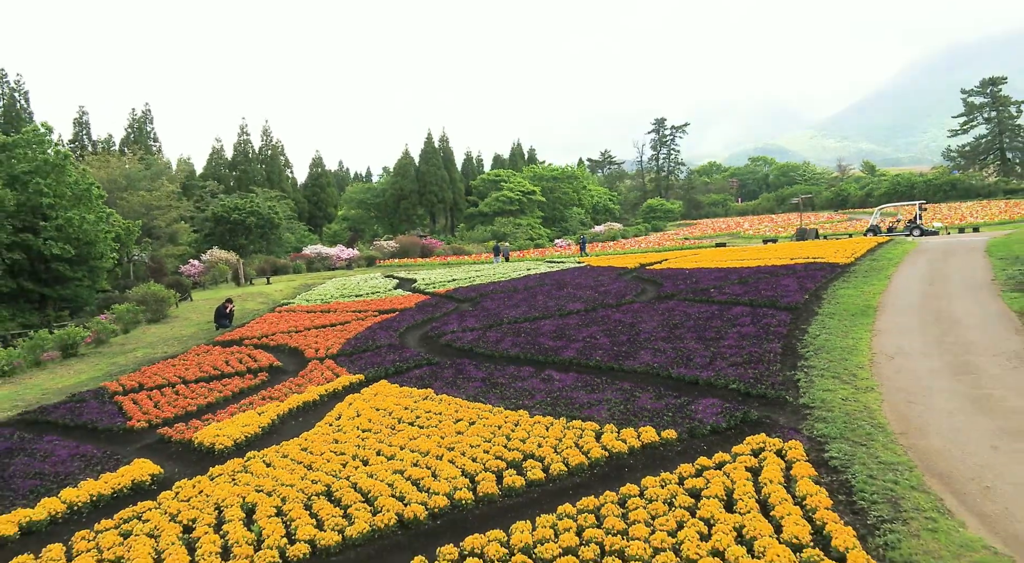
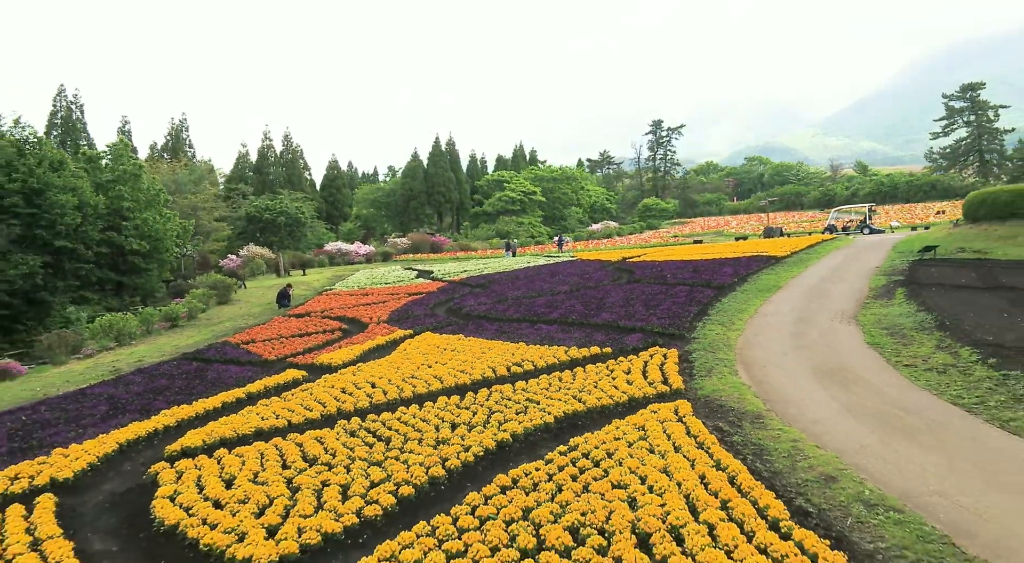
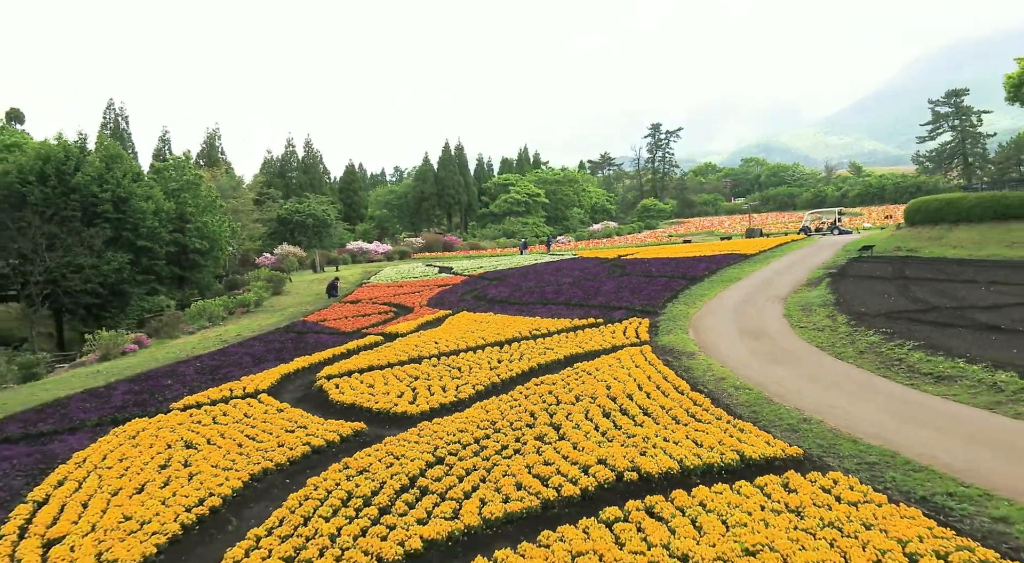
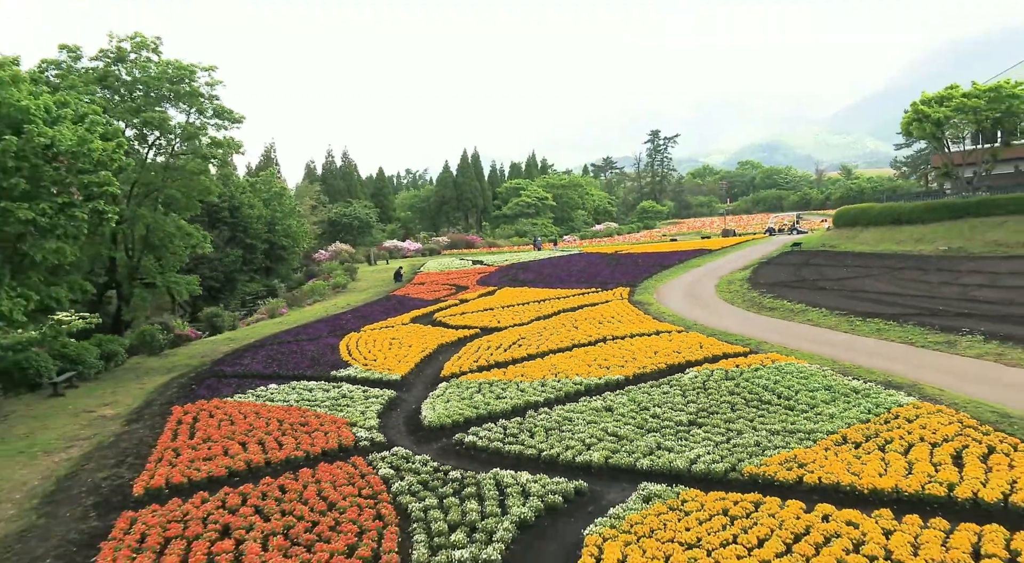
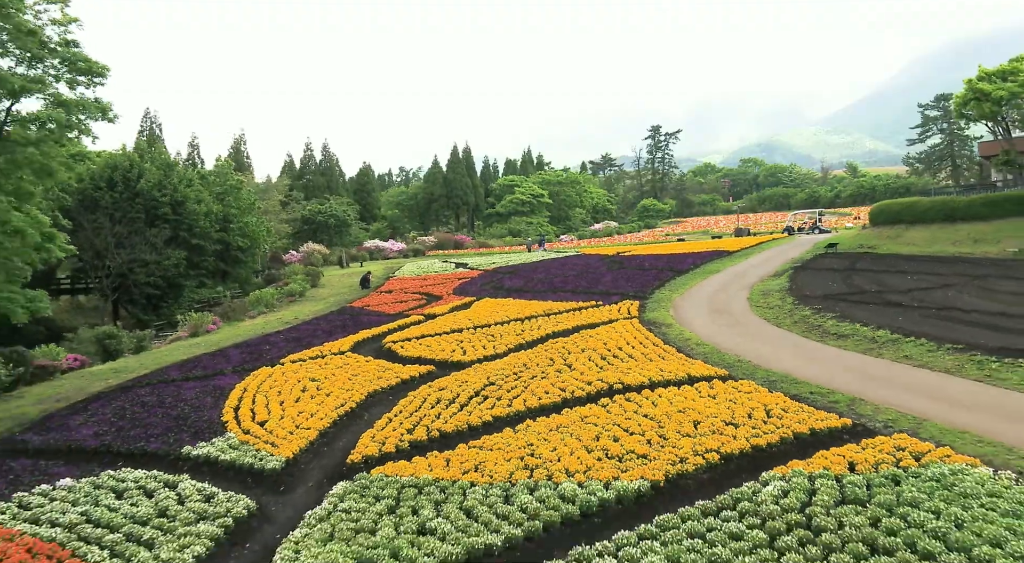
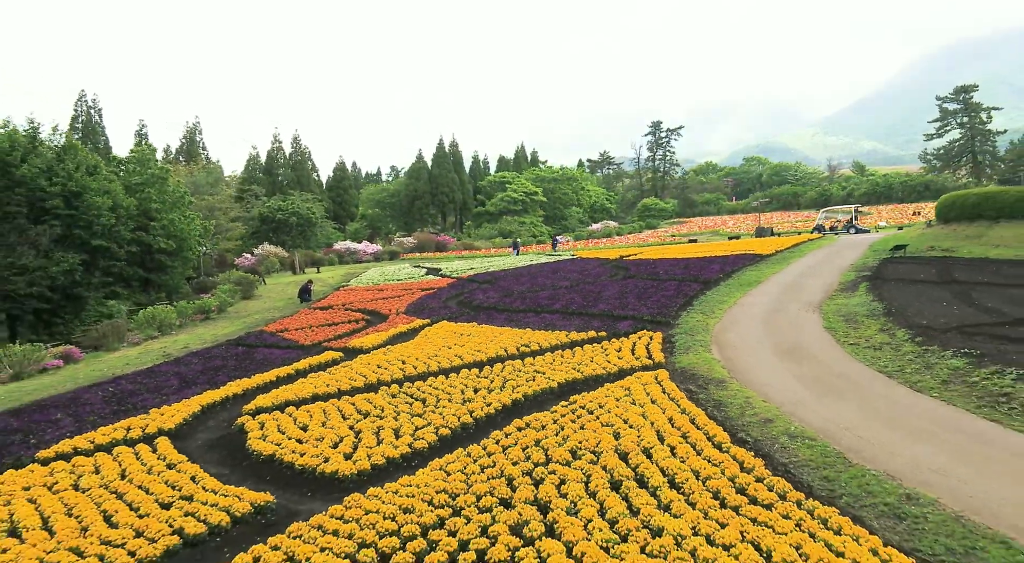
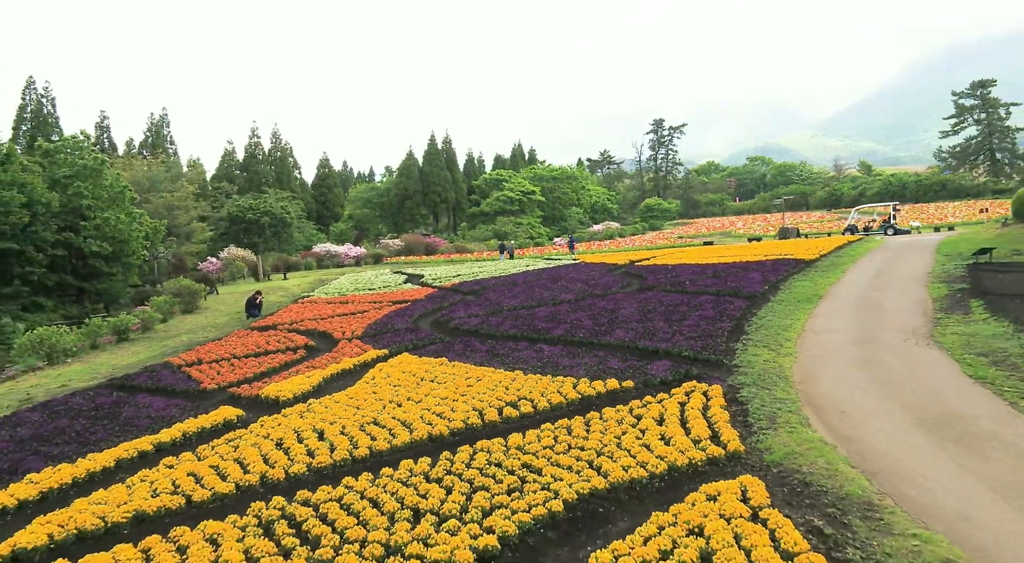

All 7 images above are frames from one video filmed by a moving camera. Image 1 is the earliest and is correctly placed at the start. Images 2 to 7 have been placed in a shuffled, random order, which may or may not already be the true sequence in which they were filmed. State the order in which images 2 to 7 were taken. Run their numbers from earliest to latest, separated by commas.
7, 2, 6, 3, 5, 4
